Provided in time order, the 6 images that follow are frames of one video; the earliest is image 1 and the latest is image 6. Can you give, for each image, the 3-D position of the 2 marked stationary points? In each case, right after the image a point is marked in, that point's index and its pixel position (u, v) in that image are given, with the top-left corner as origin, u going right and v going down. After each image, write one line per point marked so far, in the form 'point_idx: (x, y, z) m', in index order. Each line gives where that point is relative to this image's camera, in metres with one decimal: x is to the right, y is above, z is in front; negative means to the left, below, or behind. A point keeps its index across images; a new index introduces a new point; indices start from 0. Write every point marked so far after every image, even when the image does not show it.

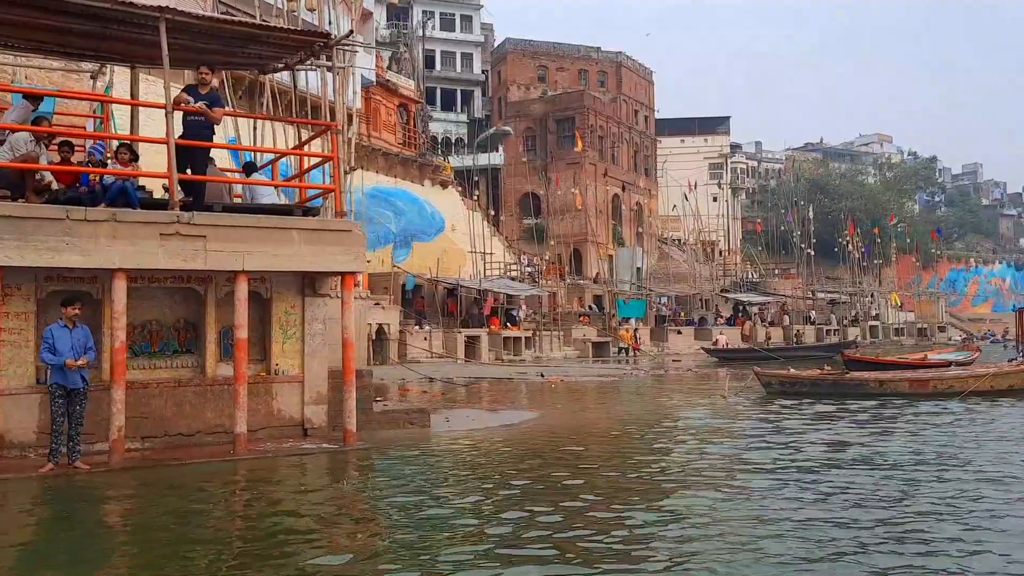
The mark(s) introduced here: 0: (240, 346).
0: (-3.1, -0.7, +10.7) m
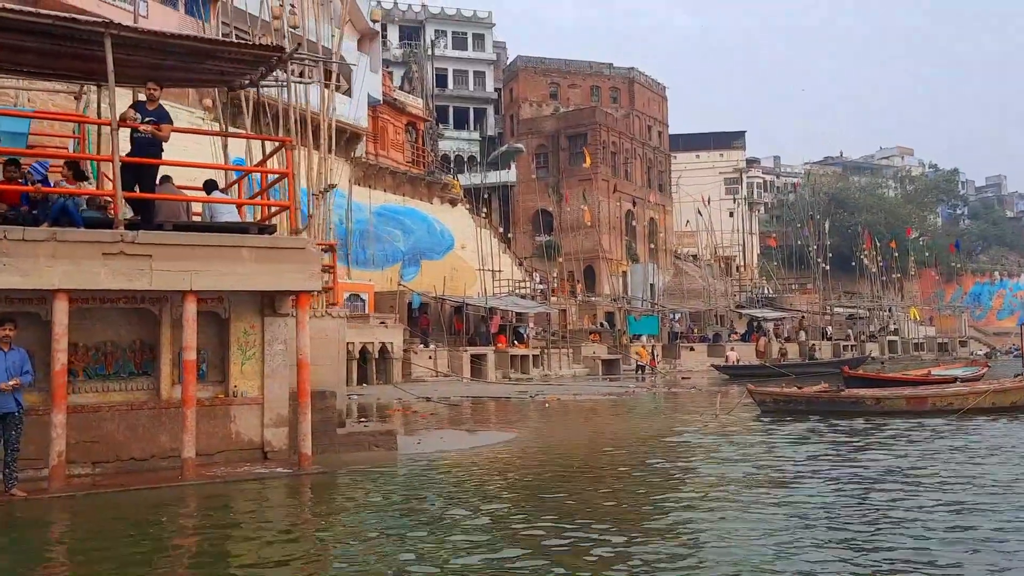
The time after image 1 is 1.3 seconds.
0: (-3.6, -0.9, +10.4) m
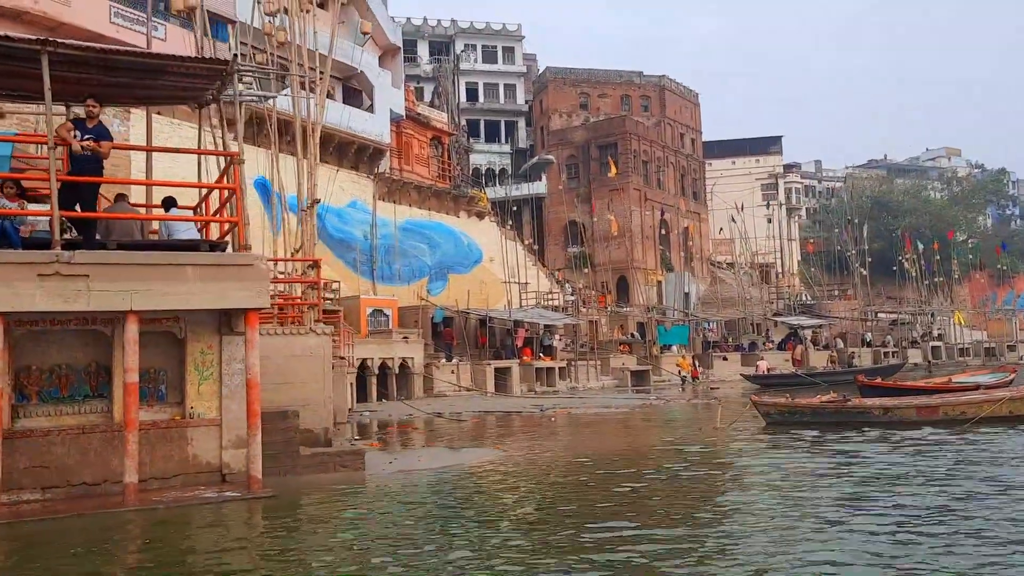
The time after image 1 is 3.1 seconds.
0: (-4.1, -1.1, +10.1) m
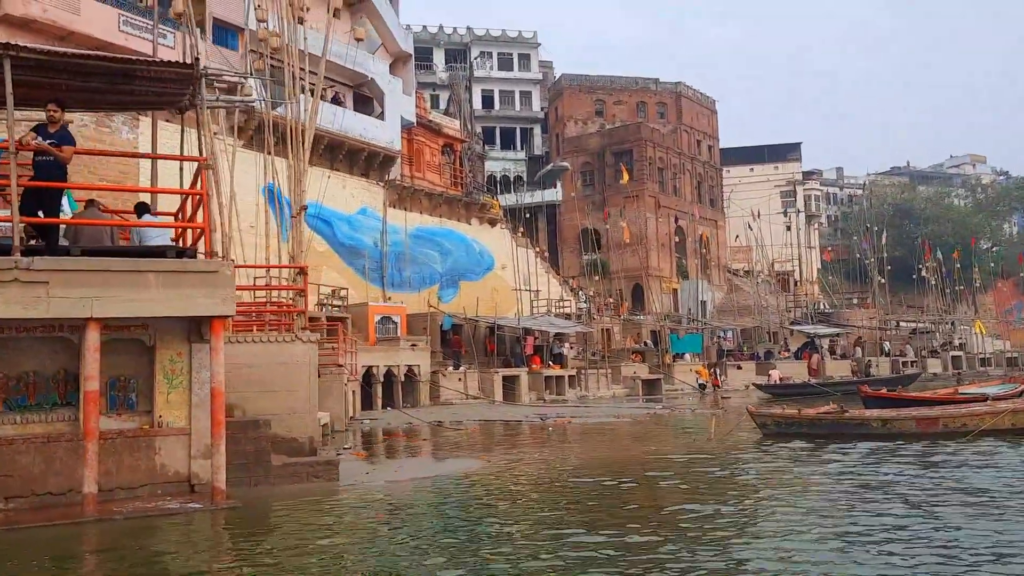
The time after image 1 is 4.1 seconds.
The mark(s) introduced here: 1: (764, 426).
0: (-4.5, -1.2, +10.0) m
1: (+5.1, -2.8, +18.8) m
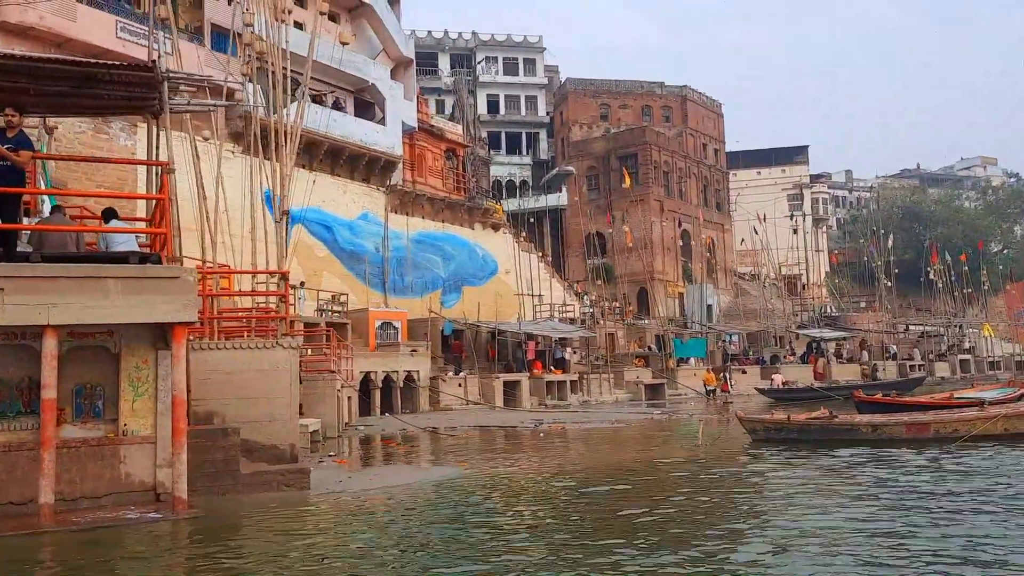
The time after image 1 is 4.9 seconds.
0: (-4.9, -1.2, +9.8) m
1: (+4.8, -2.8, +18.5) m
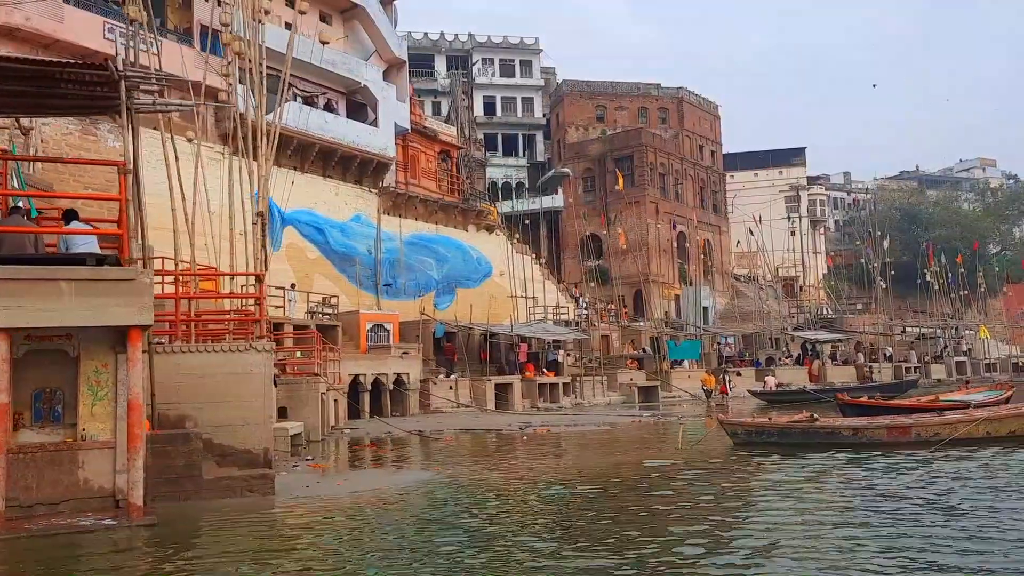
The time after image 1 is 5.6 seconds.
0: (-5.3, -1.3, +9.6) m
1: (+4.4, -2.9, +18.3) m
